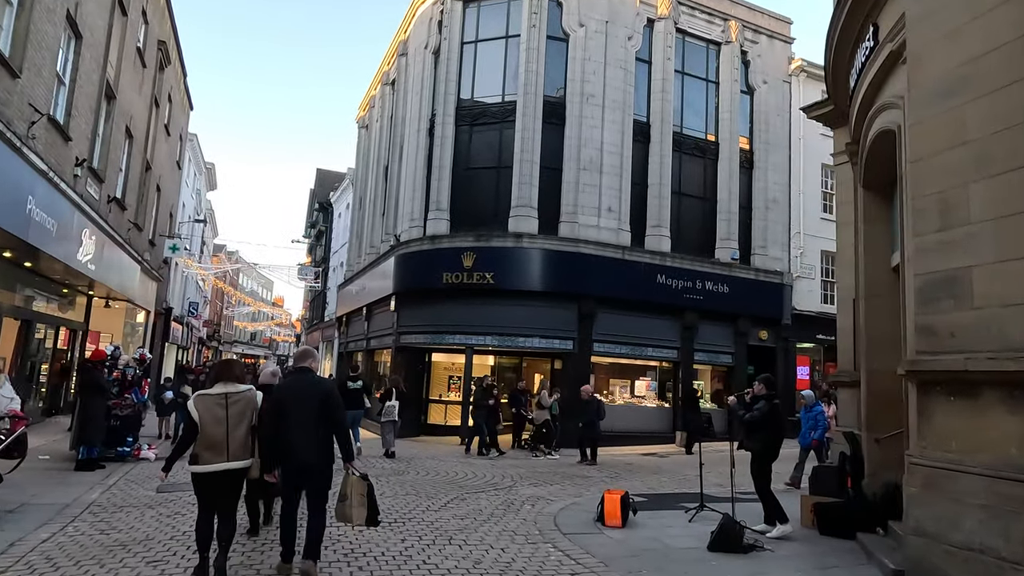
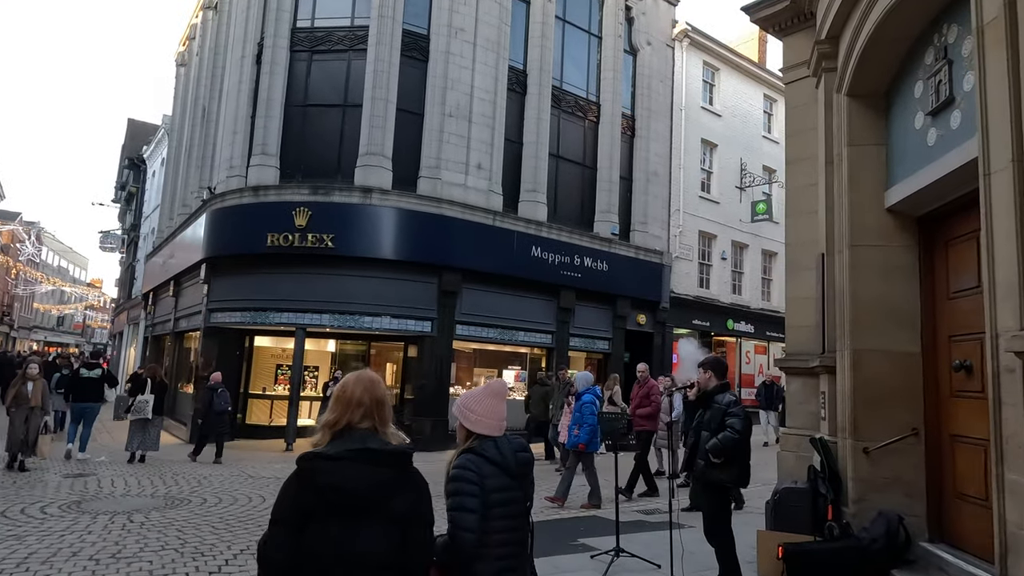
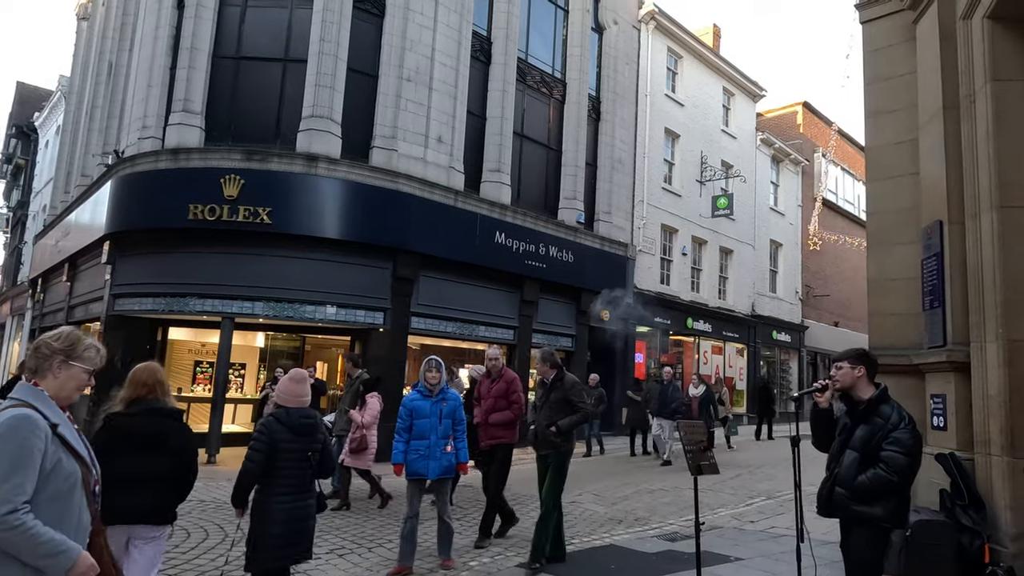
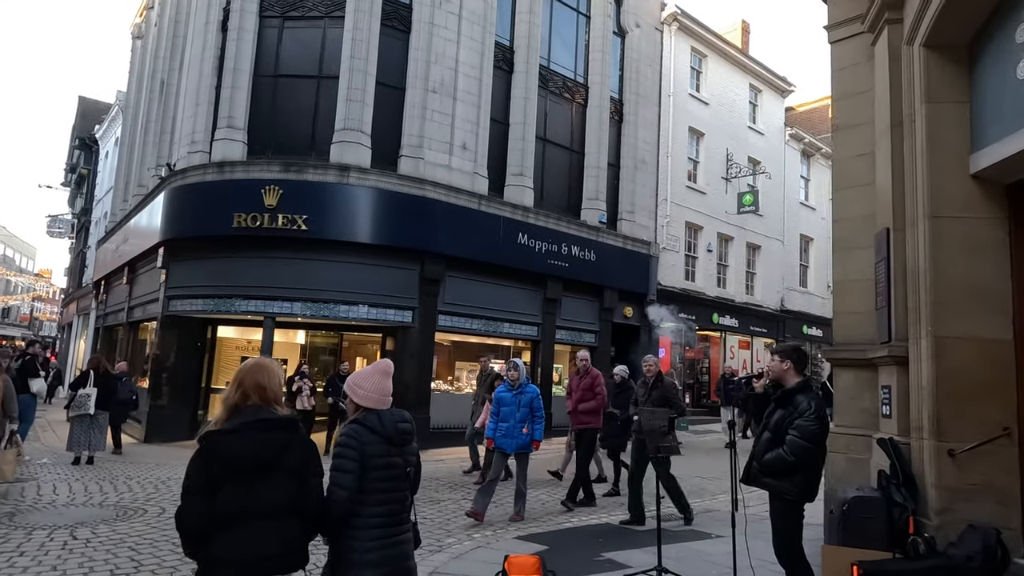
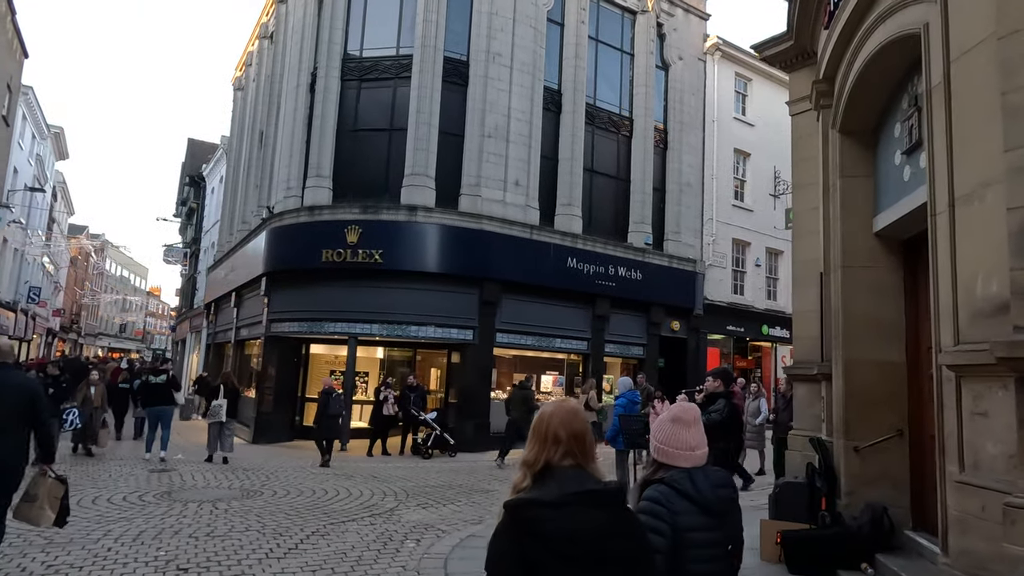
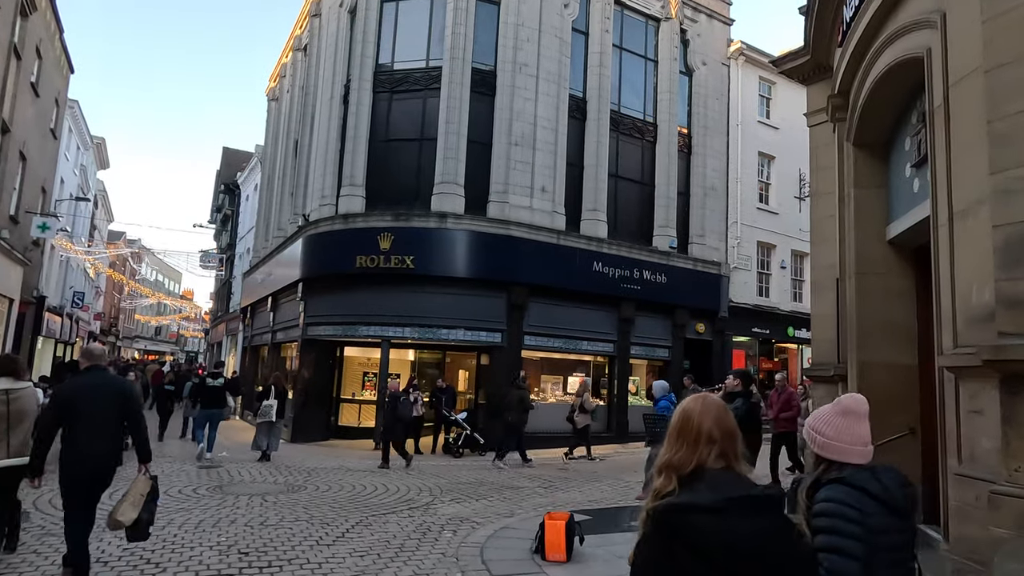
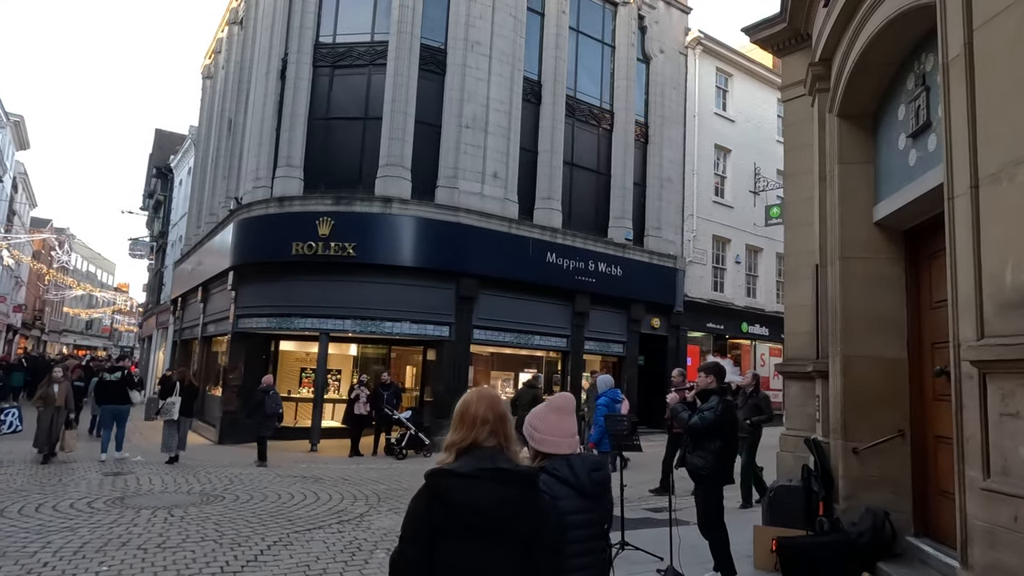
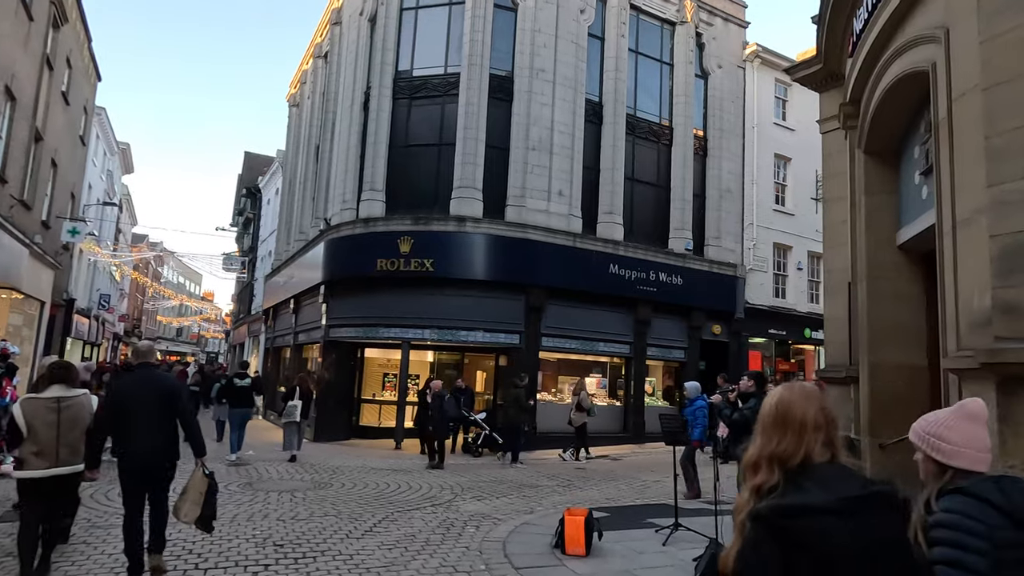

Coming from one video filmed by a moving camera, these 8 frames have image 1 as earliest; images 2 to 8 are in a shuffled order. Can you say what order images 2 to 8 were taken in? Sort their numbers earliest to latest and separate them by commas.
8, 6, 5, 7, 2, 4, 3
